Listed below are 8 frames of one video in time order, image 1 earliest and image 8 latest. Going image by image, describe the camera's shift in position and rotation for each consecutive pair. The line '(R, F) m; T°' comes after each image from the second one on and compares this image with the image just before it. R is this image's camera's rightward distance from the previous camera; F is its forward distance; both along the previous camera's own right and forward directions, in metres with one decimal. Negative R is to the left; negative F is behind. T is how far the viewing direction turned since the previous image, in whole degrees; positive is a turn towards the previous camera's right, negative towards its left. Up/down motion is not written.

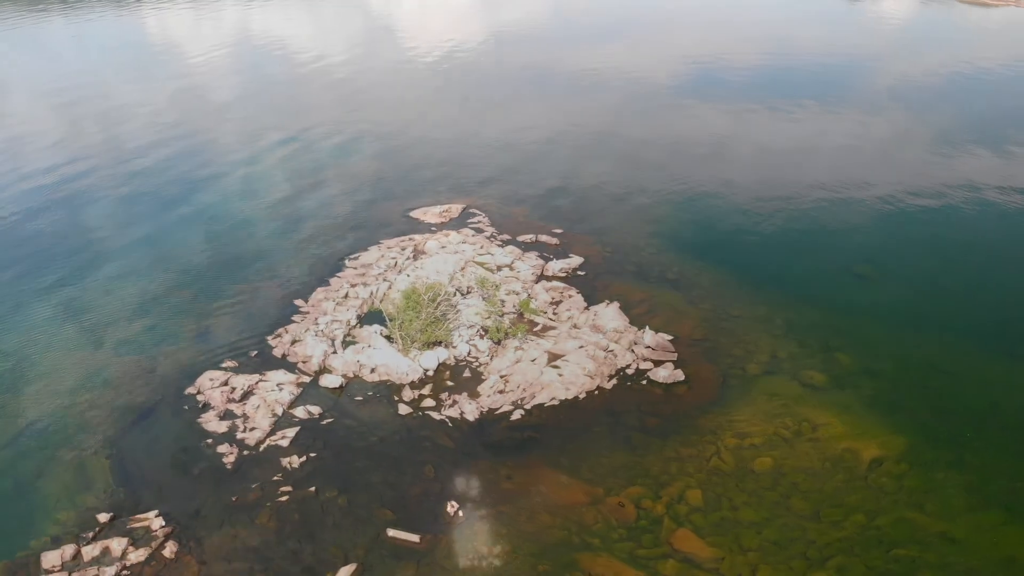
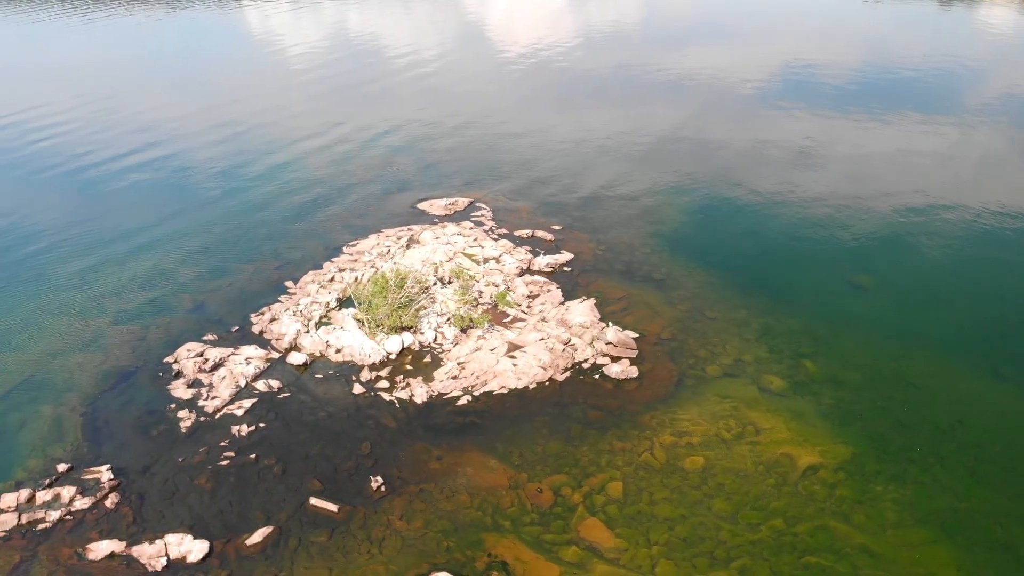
(+3.2, -0.4) m; -6°
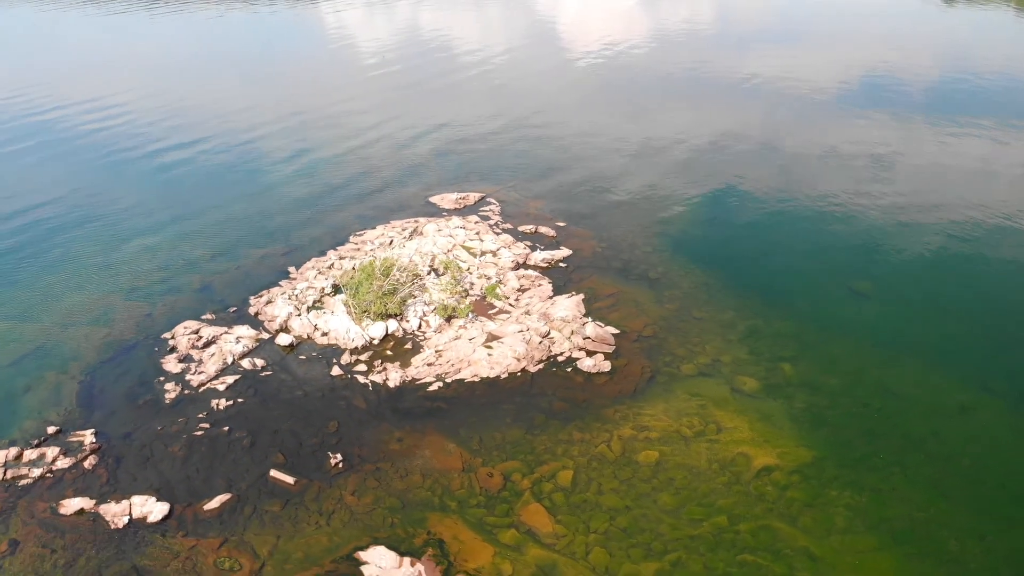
(+2.3, -0.4) m; -5°
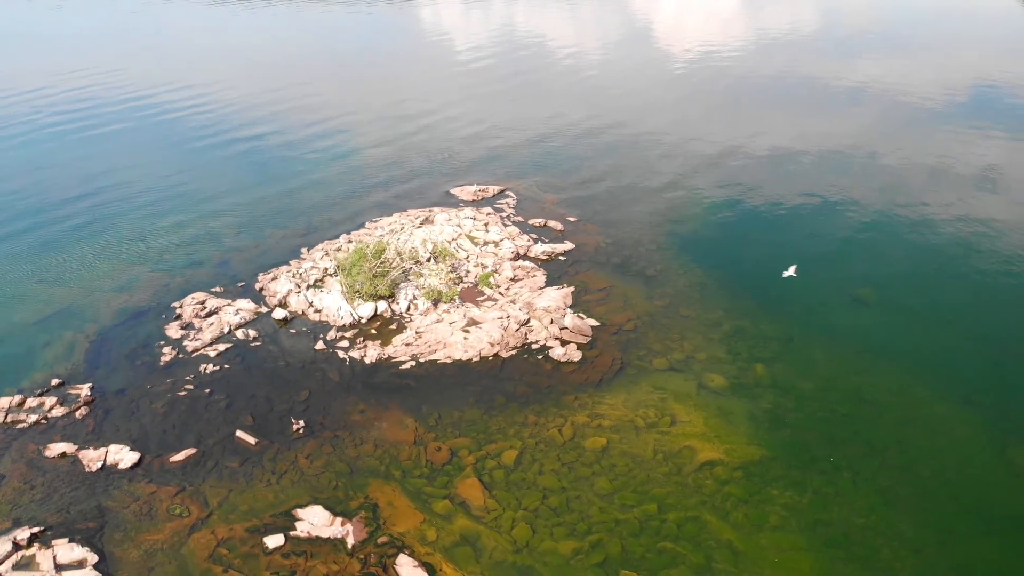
(+3.0, -0.6) m; -6°
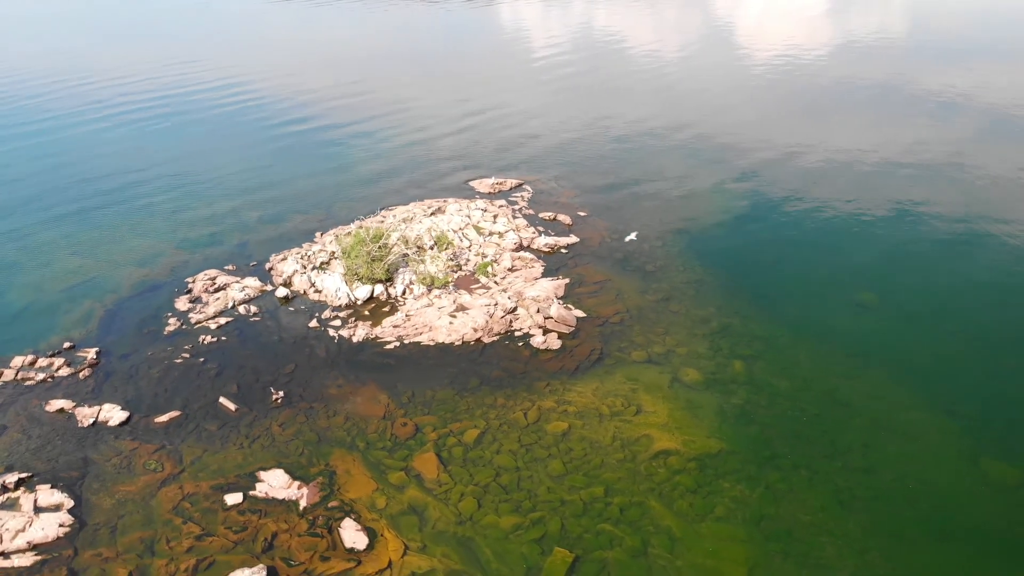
(+2.4, -0.5) m; -5°
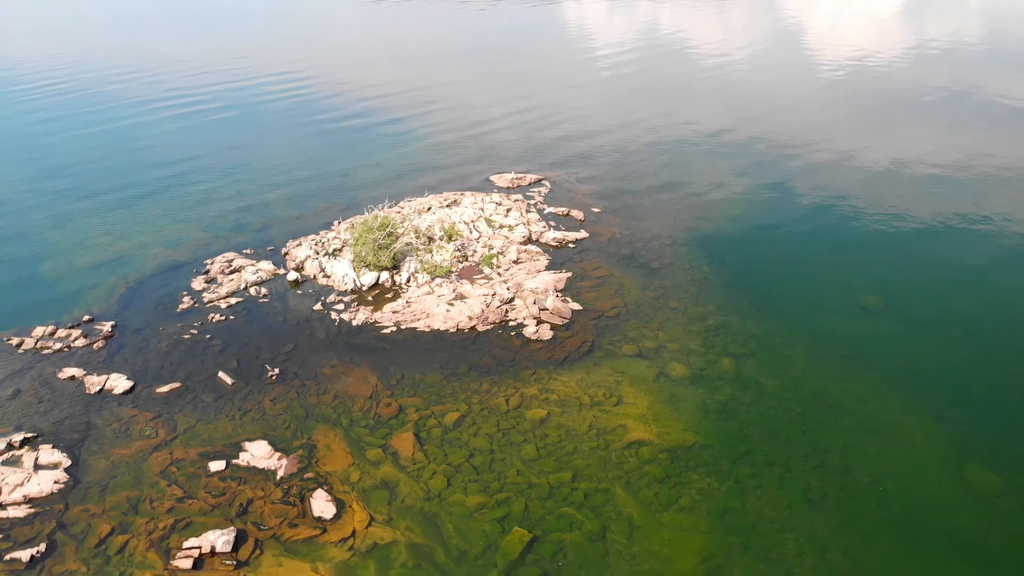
(+1.8, -0.4) m; -4°
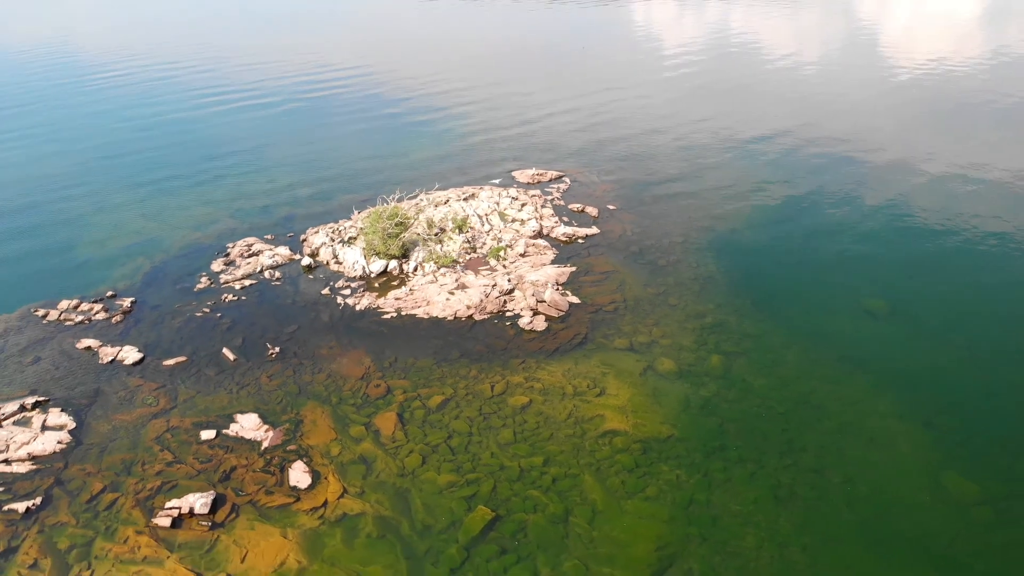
(+1.8, -0.5) m; -4°
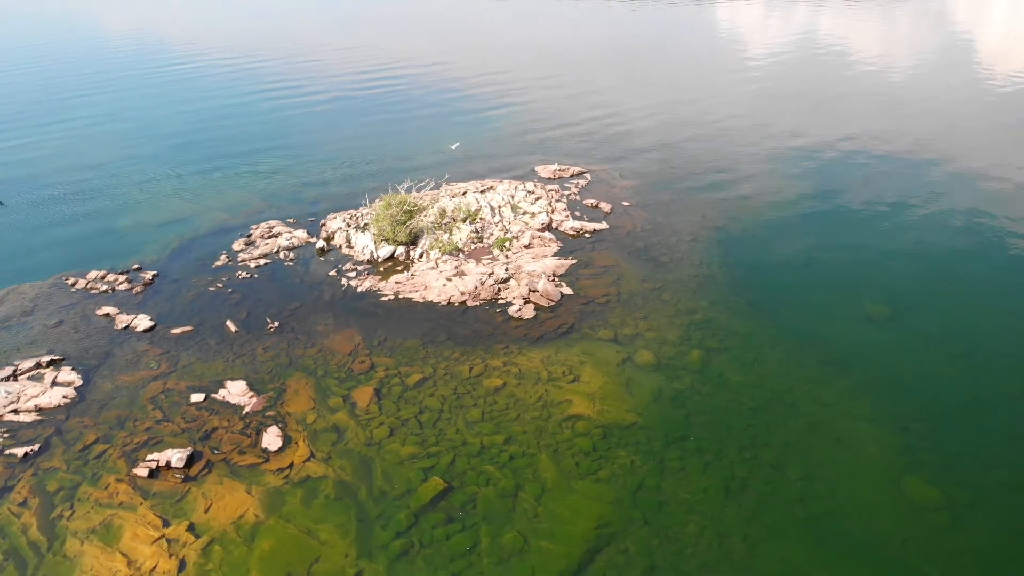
(+2.4, -0.7) m; -5°
